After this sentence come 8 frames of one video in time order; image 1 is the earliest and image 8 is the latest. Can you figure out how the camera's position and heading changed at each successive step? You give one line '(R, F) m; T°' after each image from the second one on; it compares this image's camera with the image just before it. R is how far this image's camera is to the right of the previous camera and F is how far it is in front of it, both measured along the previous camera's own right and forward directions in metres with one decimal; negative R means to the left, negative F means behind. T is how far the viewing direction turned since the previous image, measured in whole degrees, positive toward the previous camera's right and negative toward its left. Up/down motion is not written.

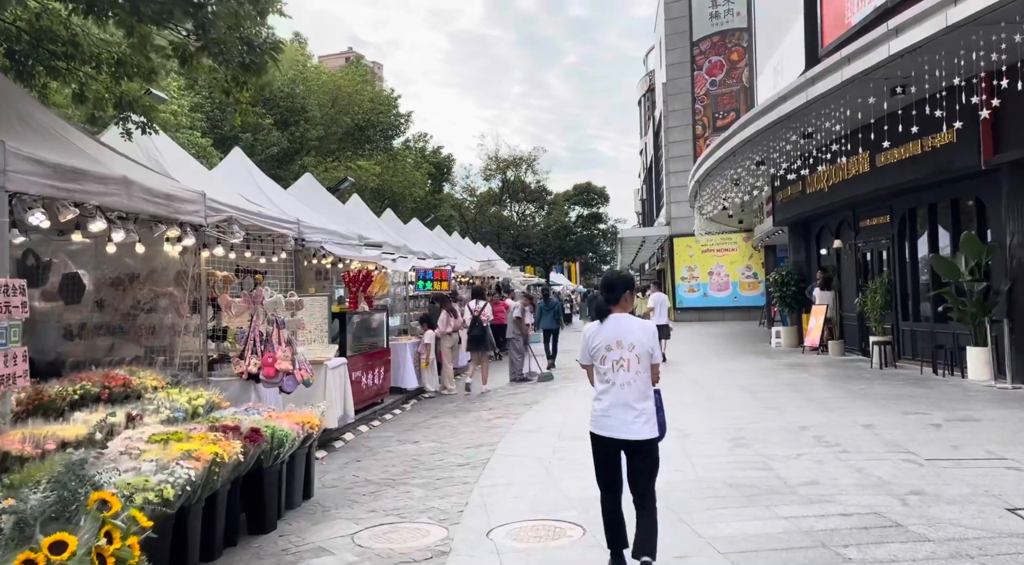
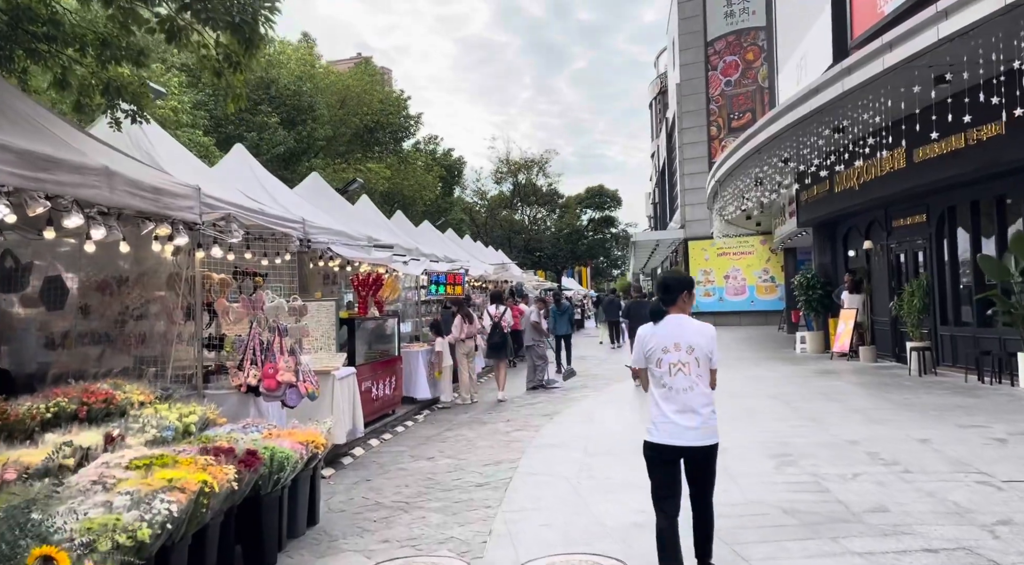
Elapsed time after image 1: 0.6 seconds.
(-0.1, +0.6) m; -1°
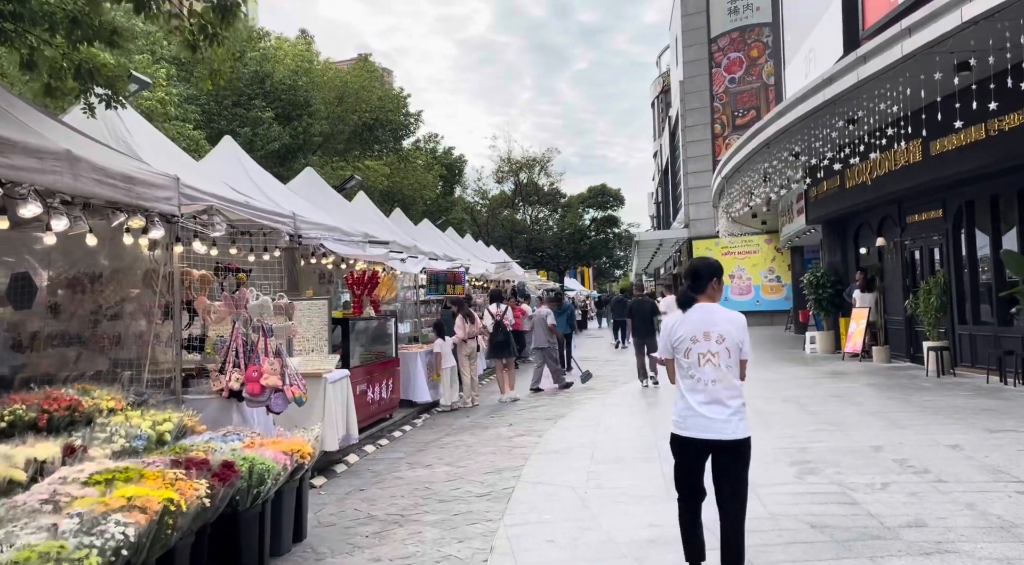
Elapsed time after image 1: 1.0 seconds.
(0.0, +0.4) m; 0°
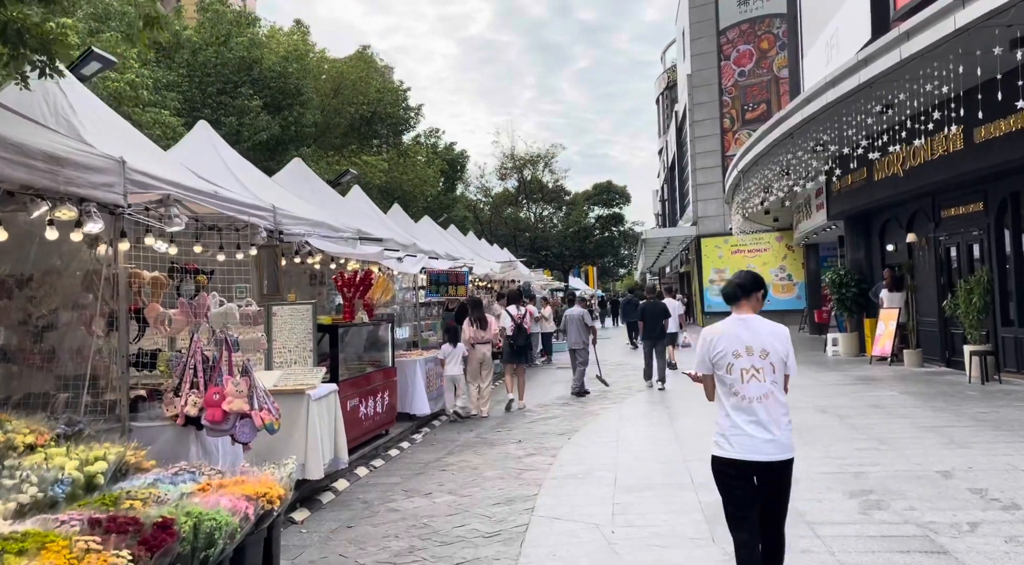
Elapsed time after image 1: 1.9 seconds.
(-0.1, +0.9) m; 0°
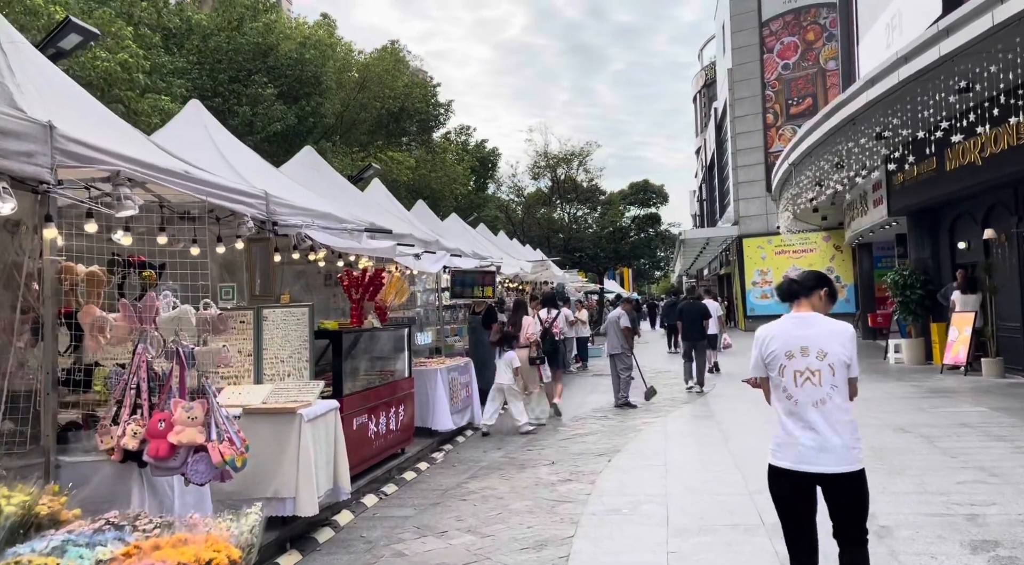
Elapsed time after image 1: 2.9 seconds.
(0.0, +1.0) m; -2°
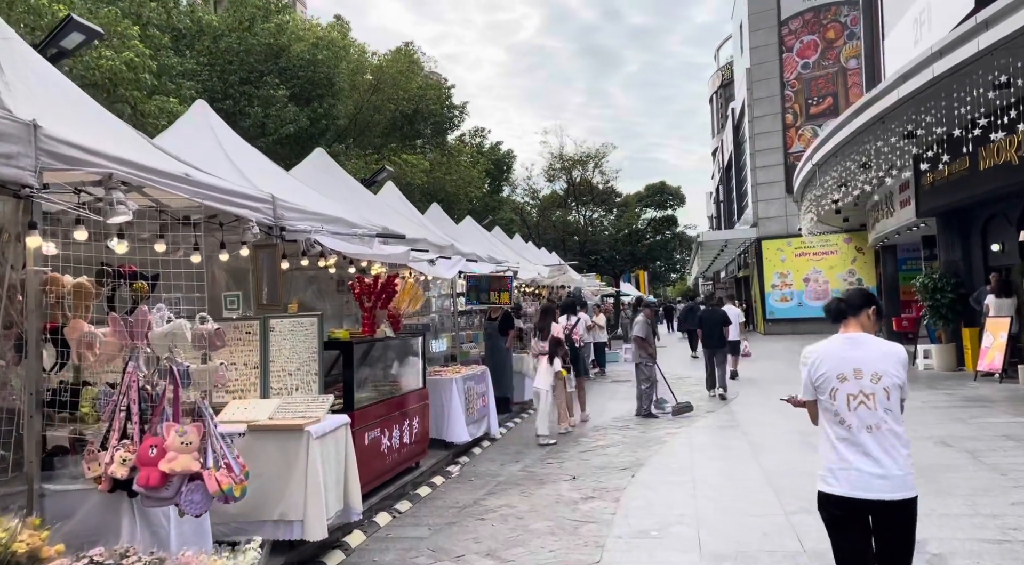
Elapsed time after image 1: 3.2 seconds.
(0.0, +0.3) m; -1°
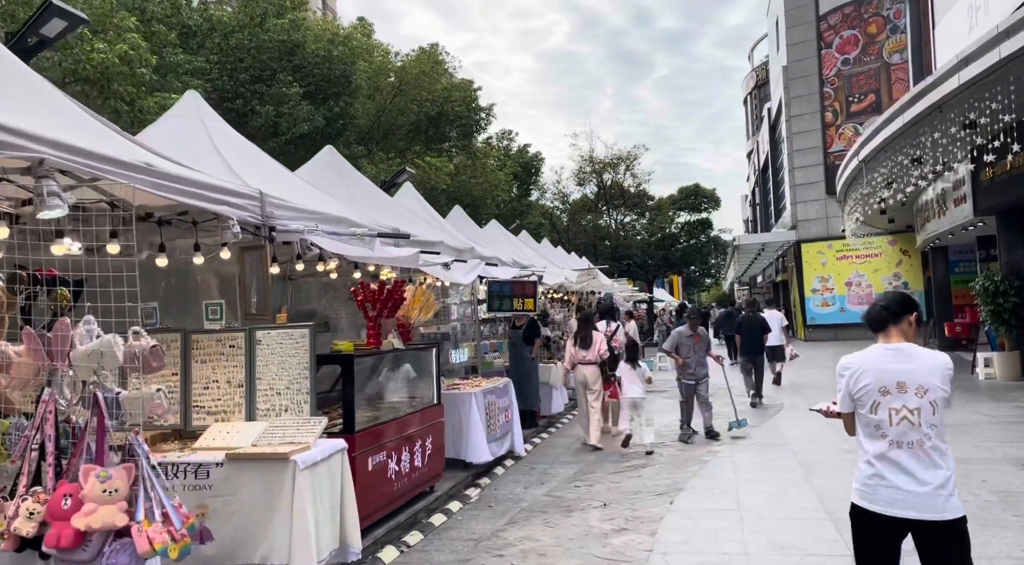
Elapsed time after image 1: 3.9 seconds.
(+0.1, +0.7) m; -2°
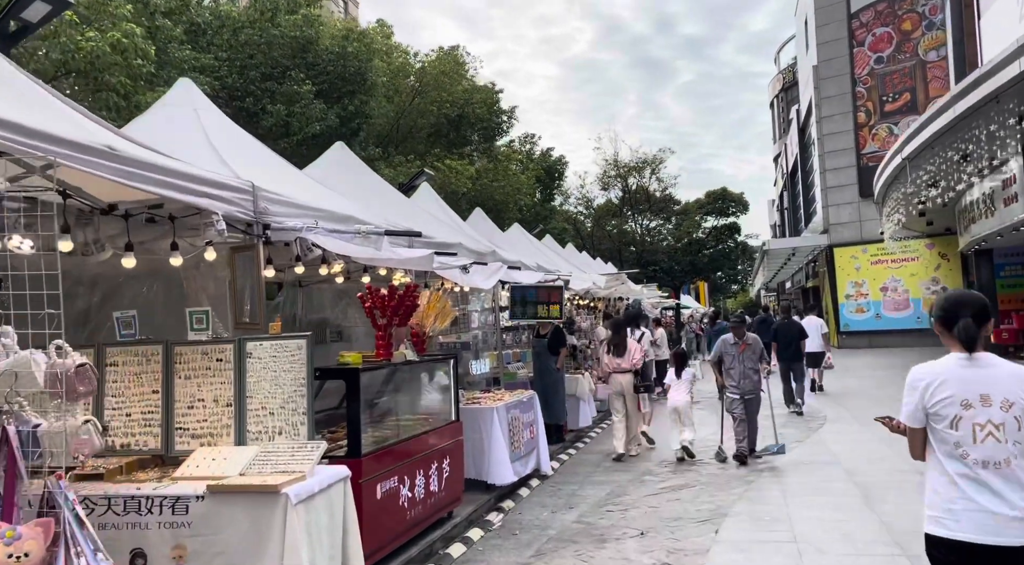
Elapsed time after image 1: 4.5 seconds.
(0.0, +0.6) m; -2°
